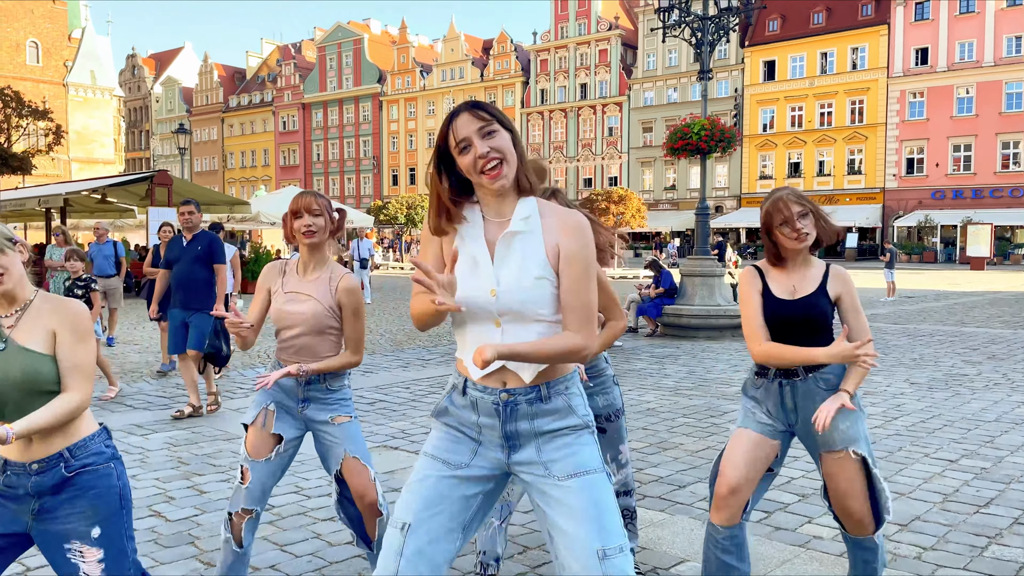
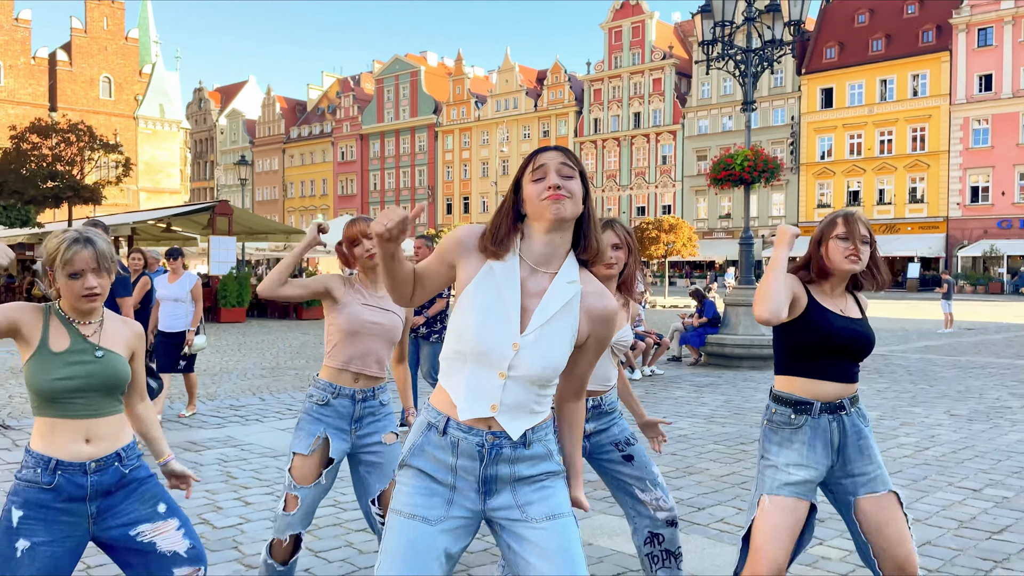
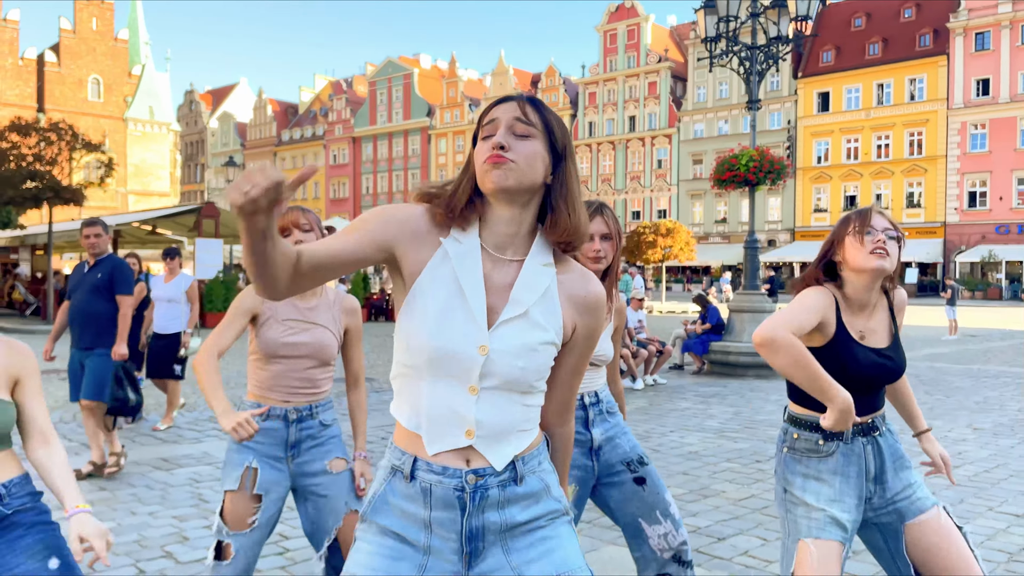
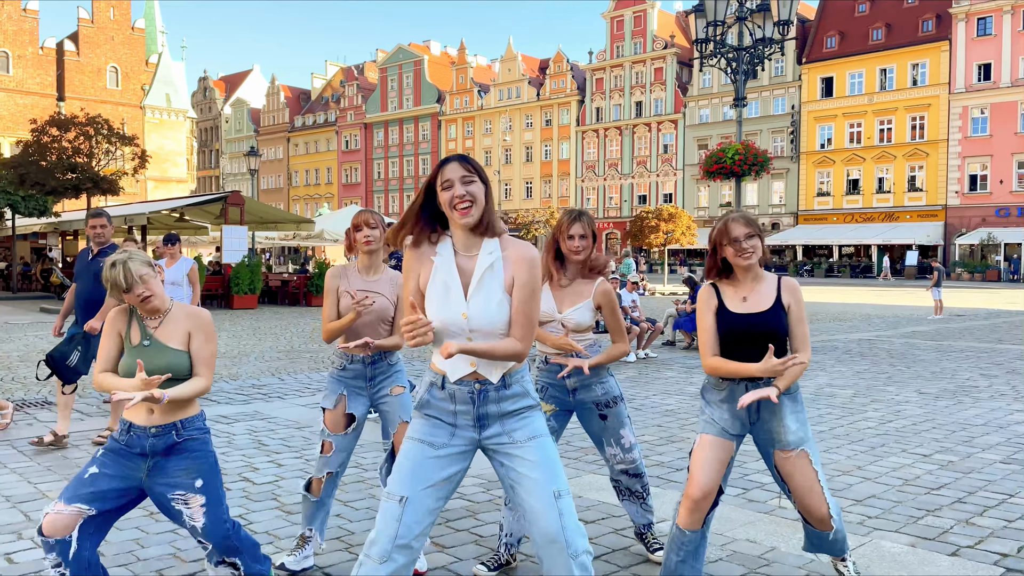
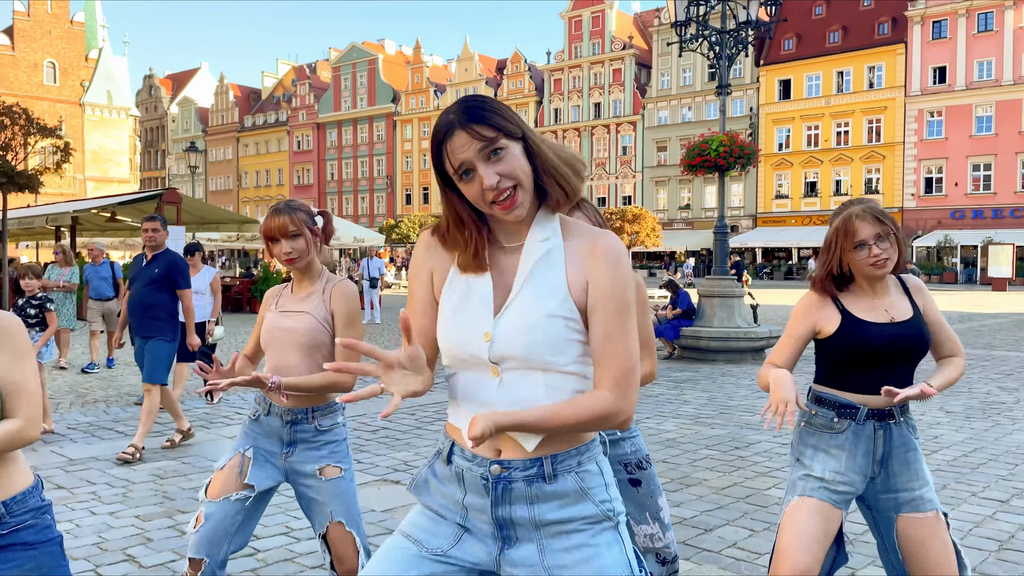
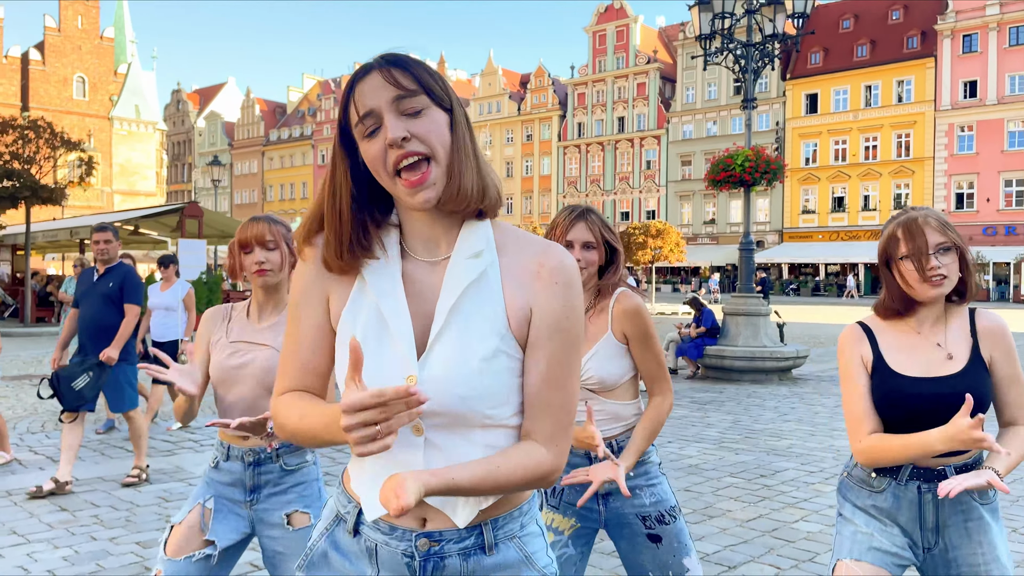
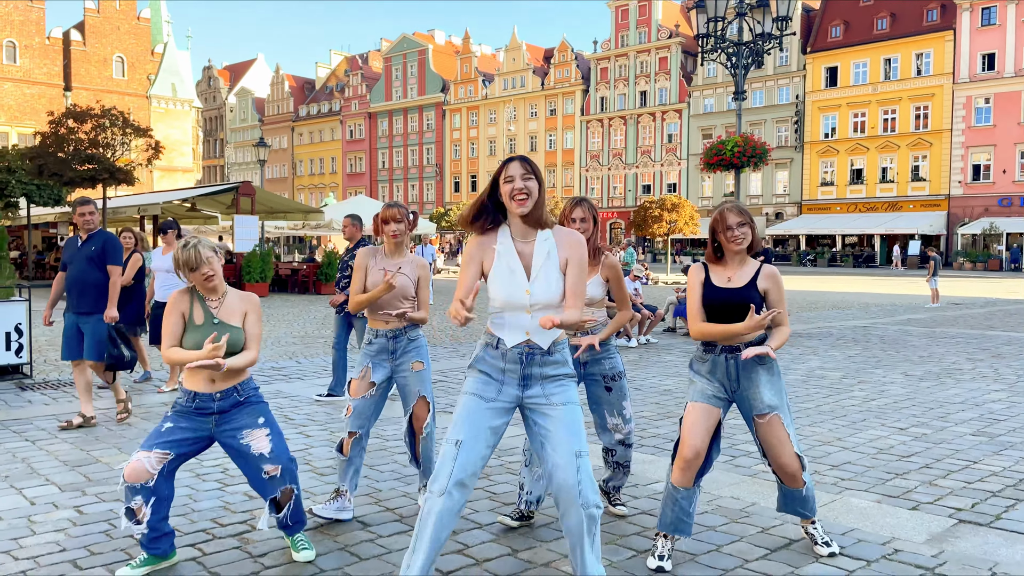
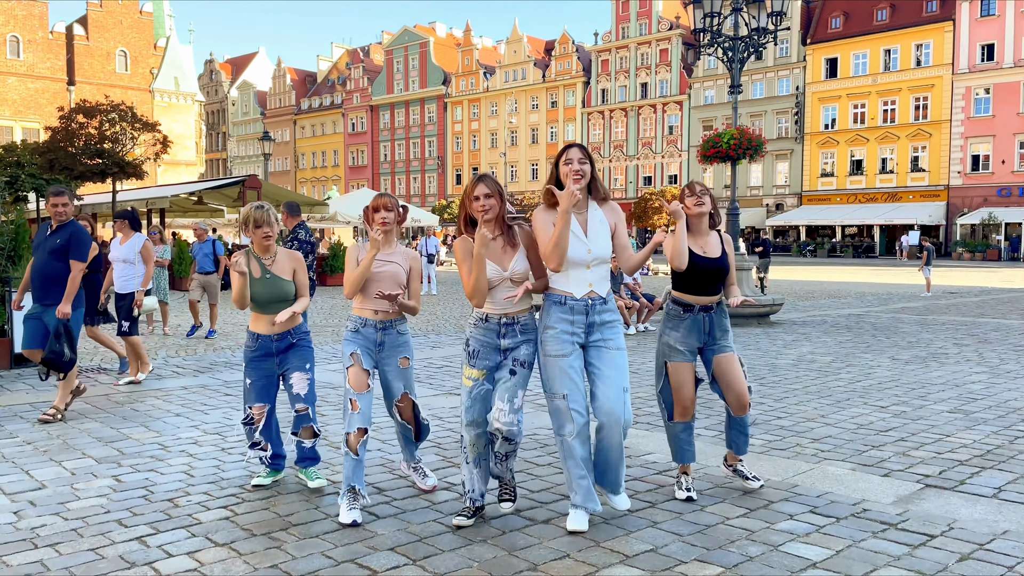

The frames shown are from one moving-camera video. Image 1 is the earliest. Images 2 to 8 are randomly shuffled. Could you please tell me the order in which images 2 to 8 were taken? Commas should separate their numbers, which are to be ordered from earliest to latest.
5, 6, 3, 2, 4, 7, 8
